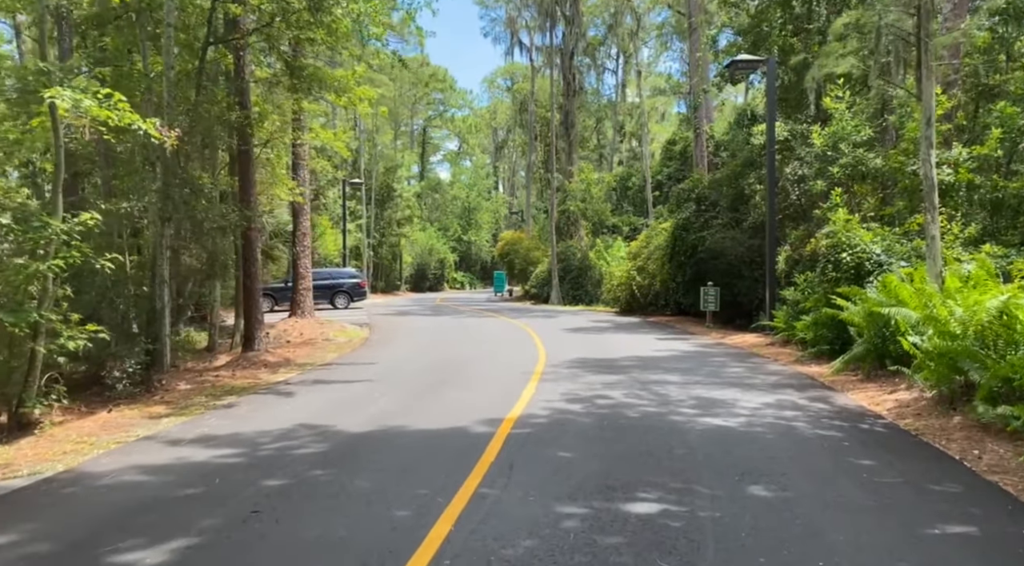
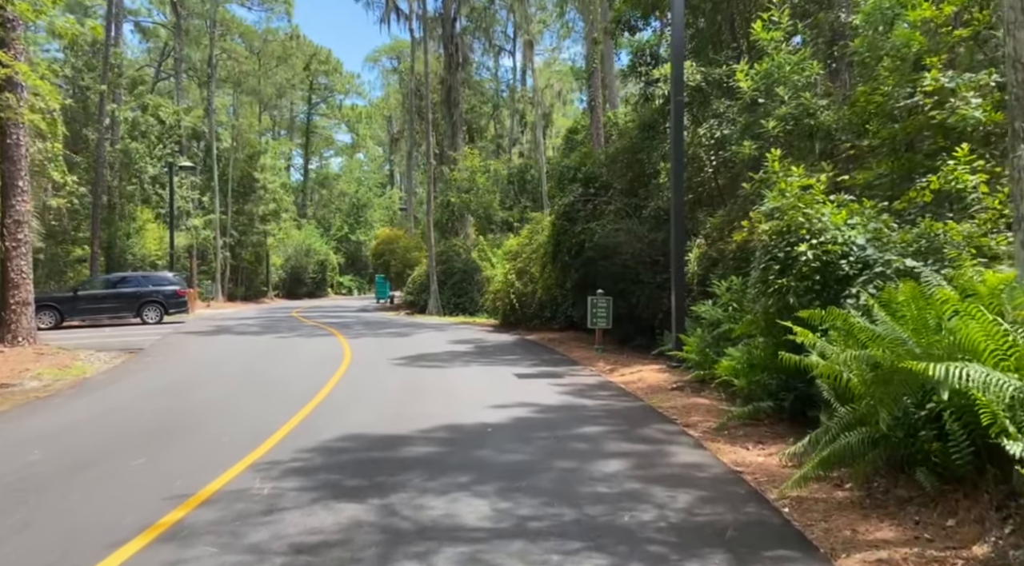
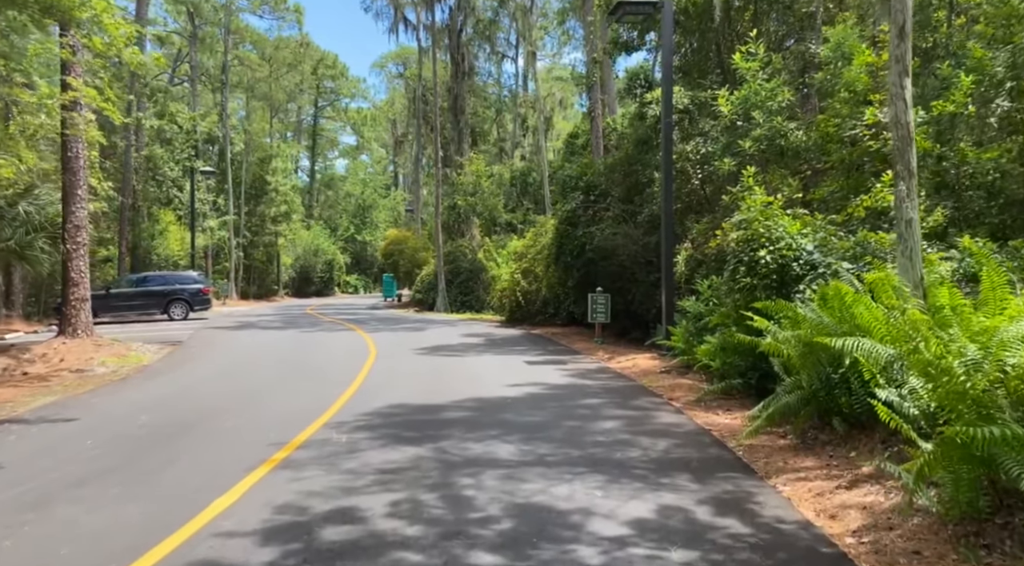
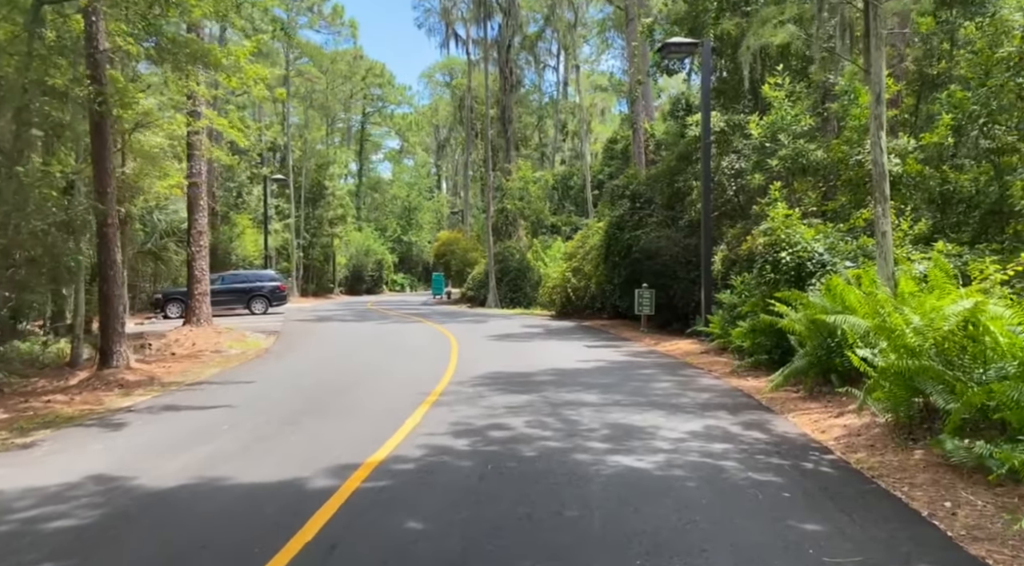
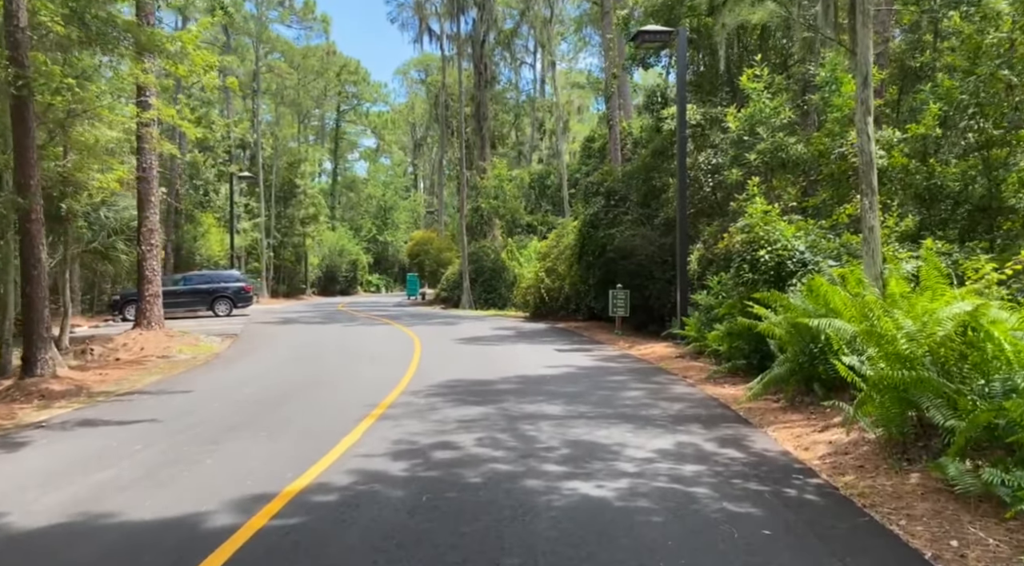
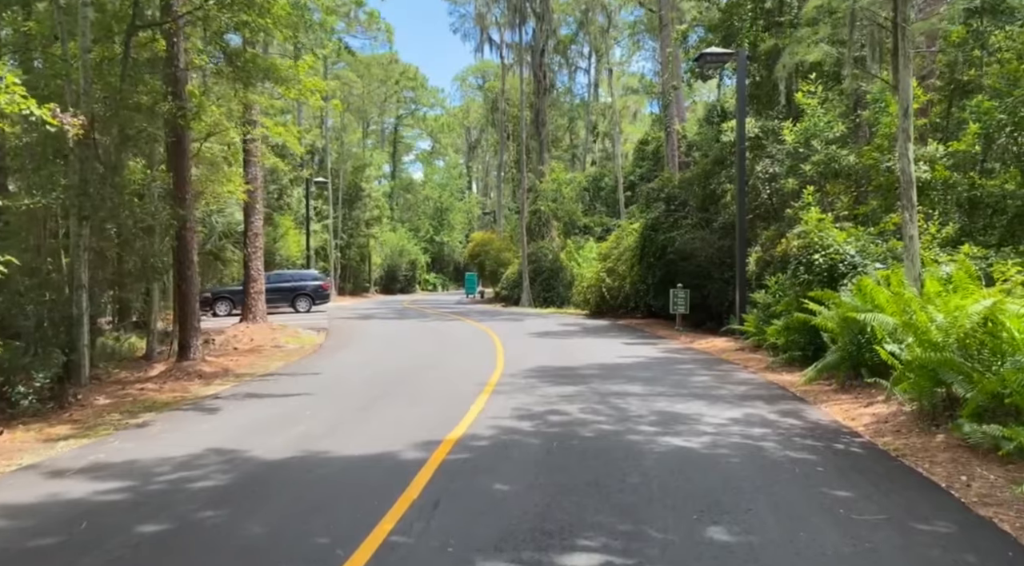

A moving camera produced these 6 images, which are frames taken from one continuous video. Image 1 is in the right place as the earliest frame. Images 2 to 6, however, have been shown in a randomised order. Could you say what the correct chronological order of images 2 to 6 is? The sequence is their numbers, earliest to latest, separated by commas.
6, 4, 5, 3, 2
